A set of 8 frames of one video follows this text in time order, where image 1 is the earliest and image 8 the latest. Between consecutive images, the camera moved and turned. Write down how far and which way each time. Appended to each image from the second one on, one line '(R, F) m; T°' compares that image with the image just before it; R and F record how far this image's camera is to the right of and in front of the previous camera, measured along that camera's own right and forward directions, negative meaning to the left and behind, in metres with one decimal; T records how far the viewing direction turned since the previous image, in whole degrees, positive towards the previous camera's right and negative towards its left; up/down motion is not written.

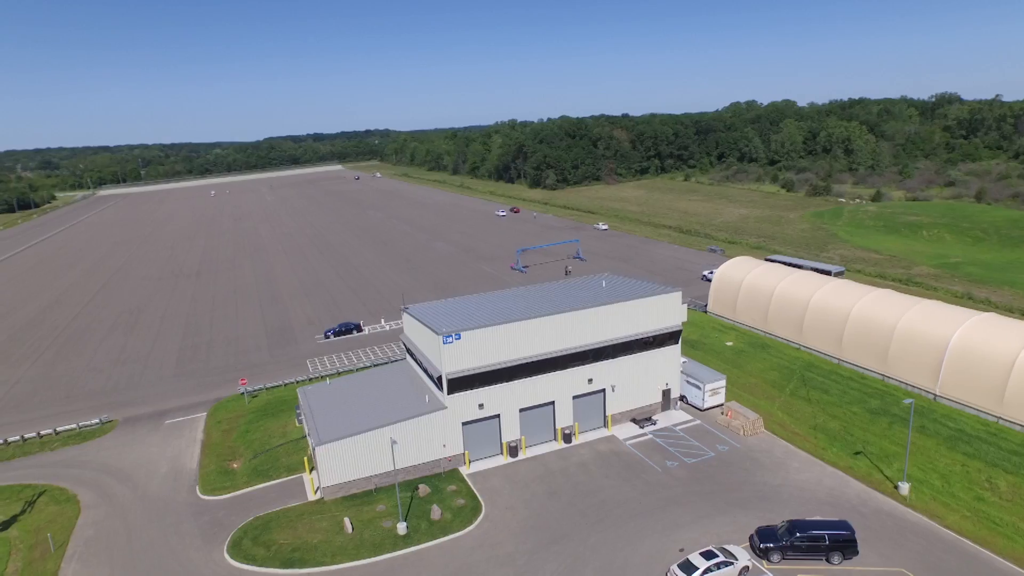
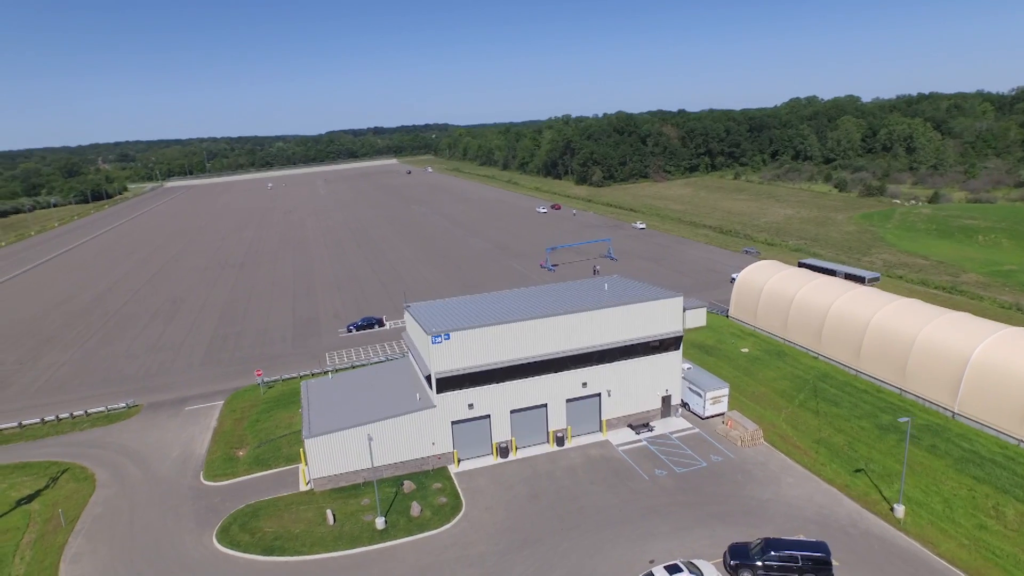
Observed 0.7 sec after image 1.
(+2.7, +0.1) m; -5°
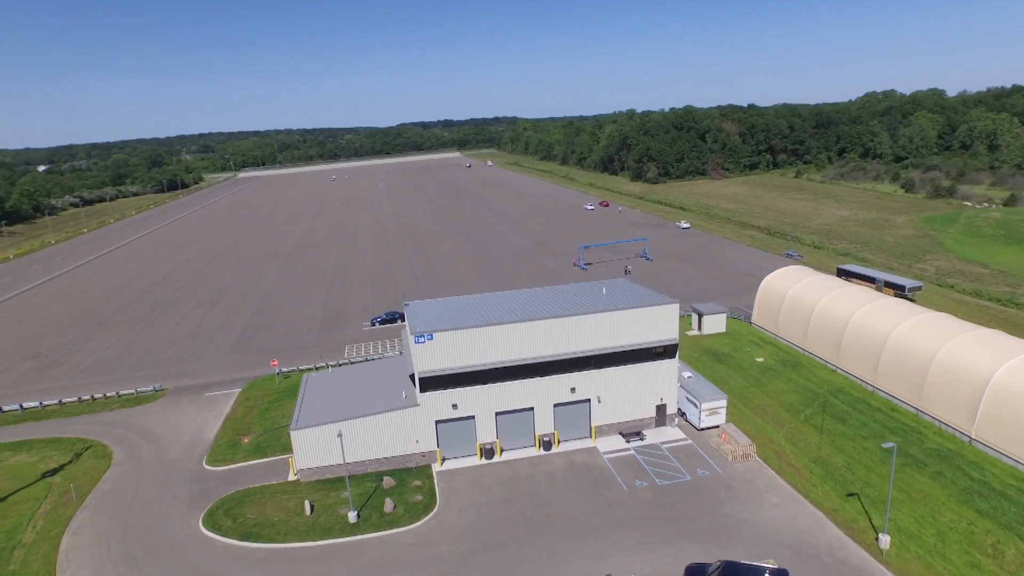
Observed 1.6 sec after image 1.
(+3.4, +0.2) m; -6°
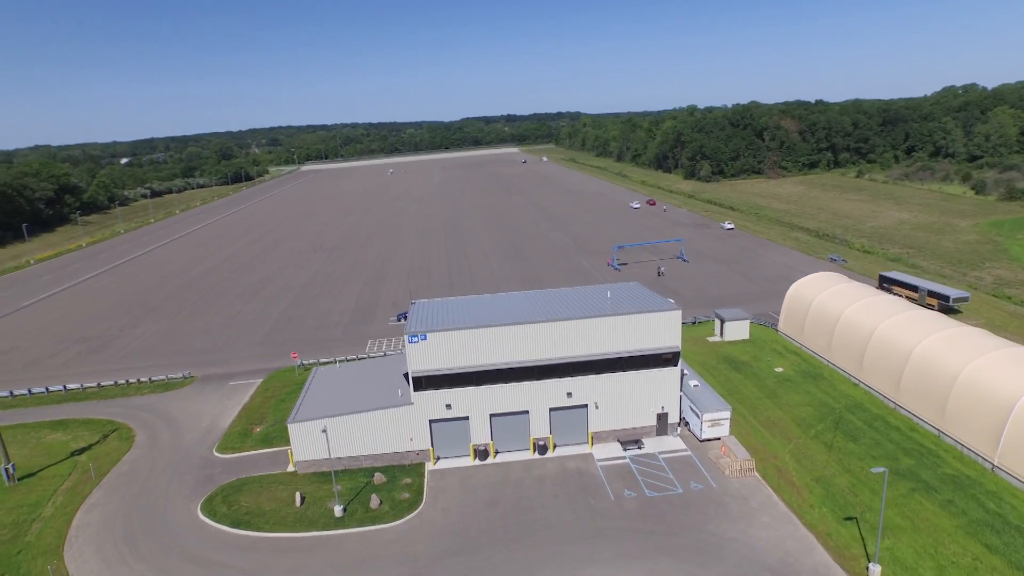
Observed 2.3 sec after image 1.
(+2.8, +0.3) m; -5°
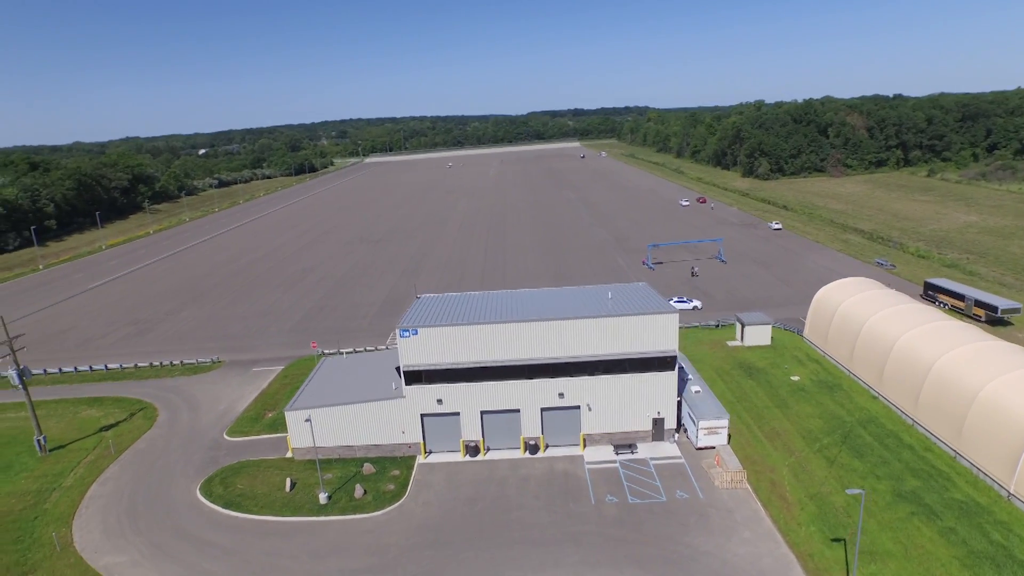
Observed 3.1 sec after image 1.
(+3.1, +0.3) m; -6°
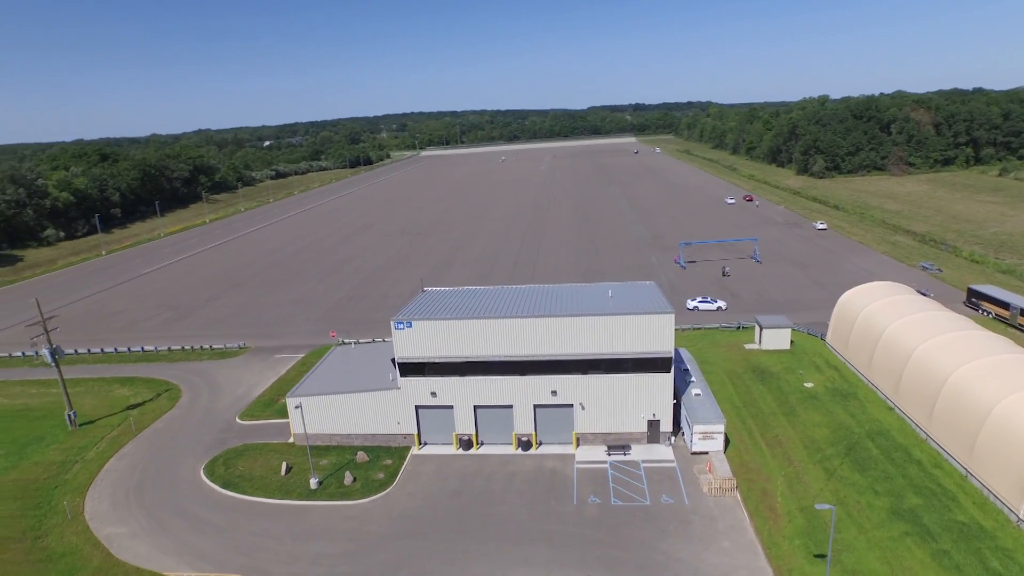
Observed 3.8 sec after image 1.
(+2.7, +0.2) m; -5°
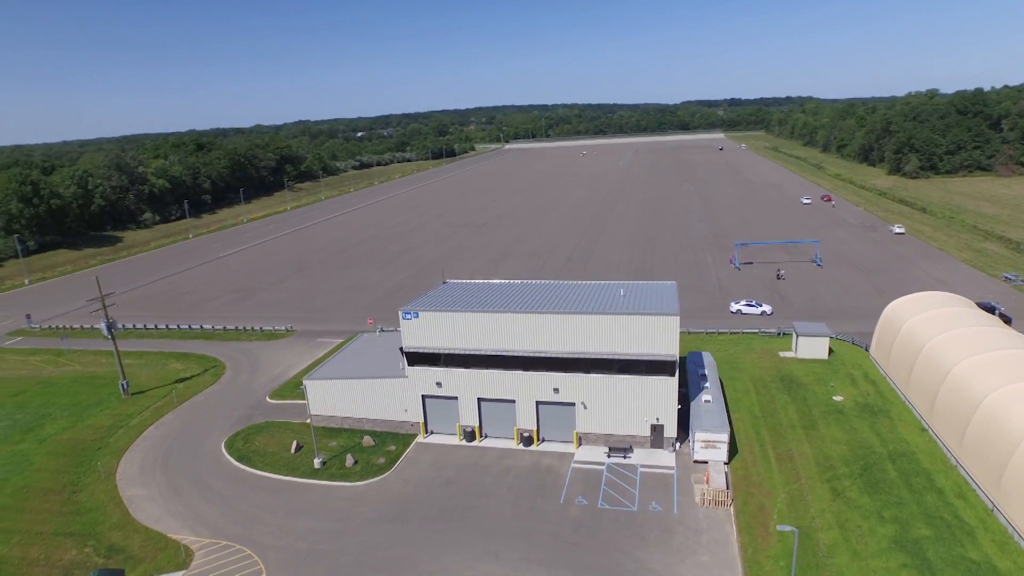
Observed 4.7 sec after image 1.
(+3.5, +0.3) m; -8°
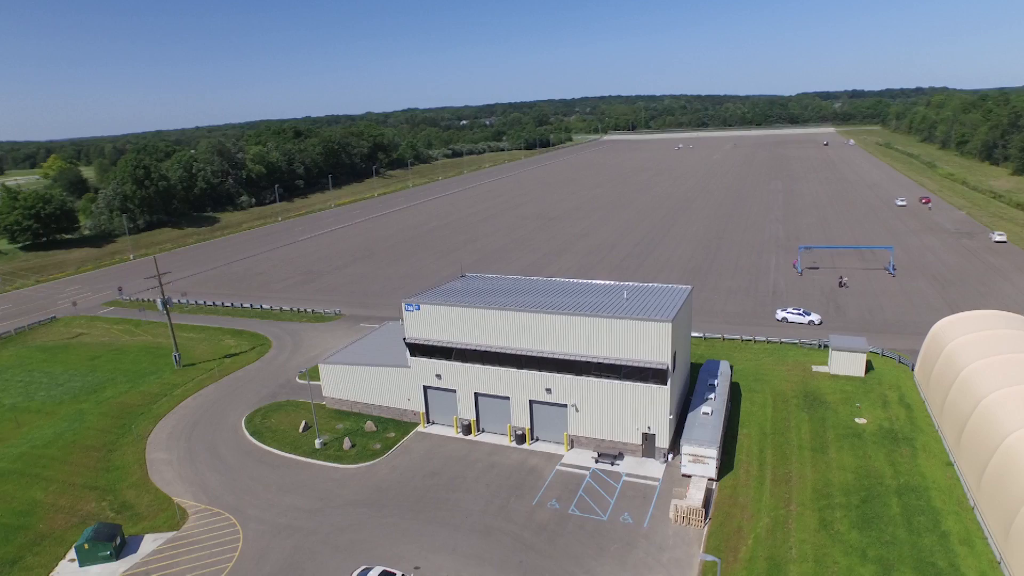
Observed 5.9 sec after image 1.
(+4.4, +0.5) m; -9°
